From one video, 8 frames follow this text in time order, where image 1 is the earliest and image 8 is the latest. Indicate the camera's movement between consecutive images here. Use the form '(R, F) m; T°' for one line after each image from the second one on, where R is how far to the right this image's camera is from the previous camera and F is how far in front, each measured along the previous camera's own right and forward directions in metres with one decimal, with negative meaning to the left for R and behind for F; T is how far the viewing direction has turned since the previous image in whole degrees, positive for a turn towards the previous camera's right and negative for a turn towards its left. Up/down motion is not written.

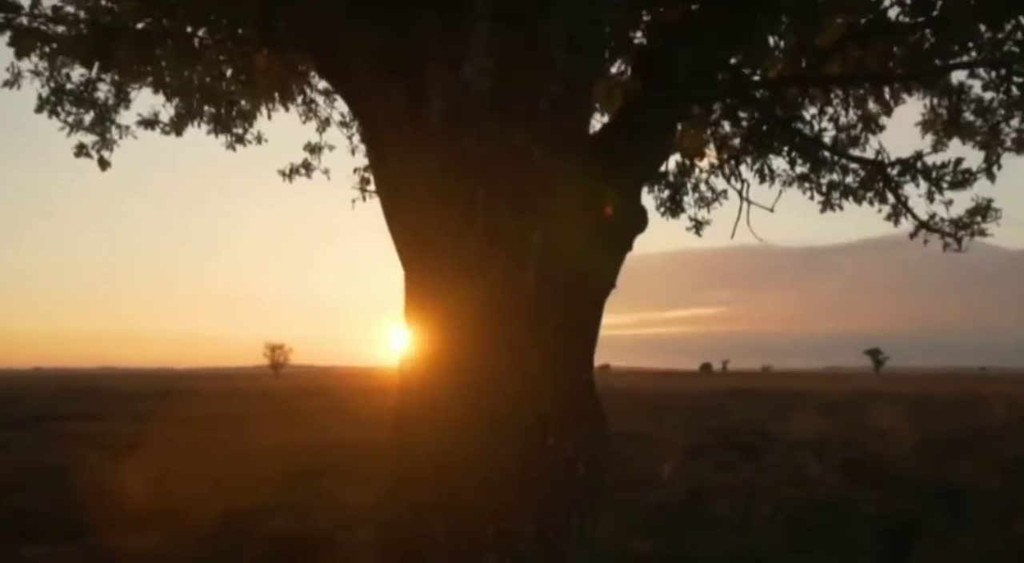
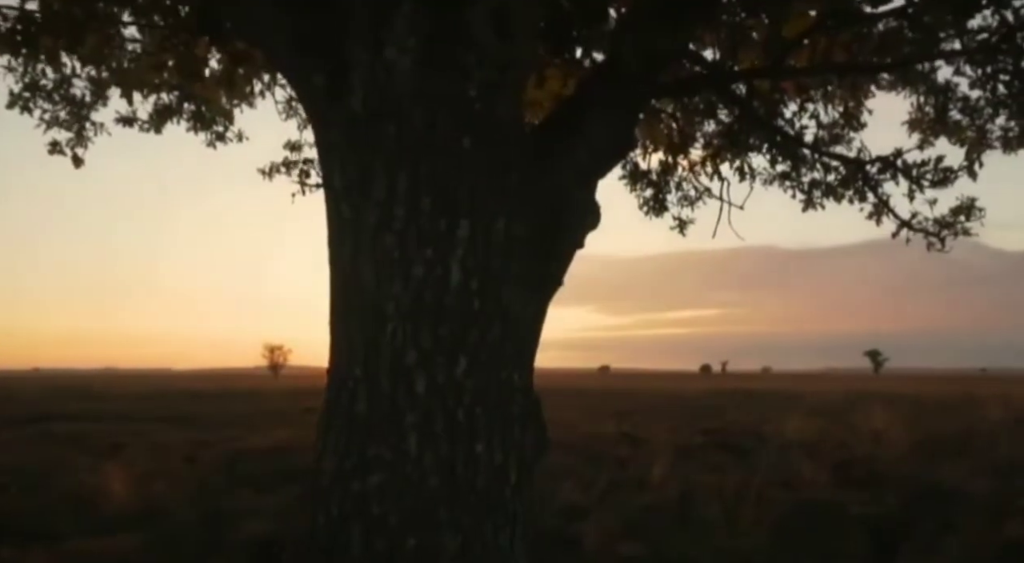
(+0.2, +0.1) m; 0°
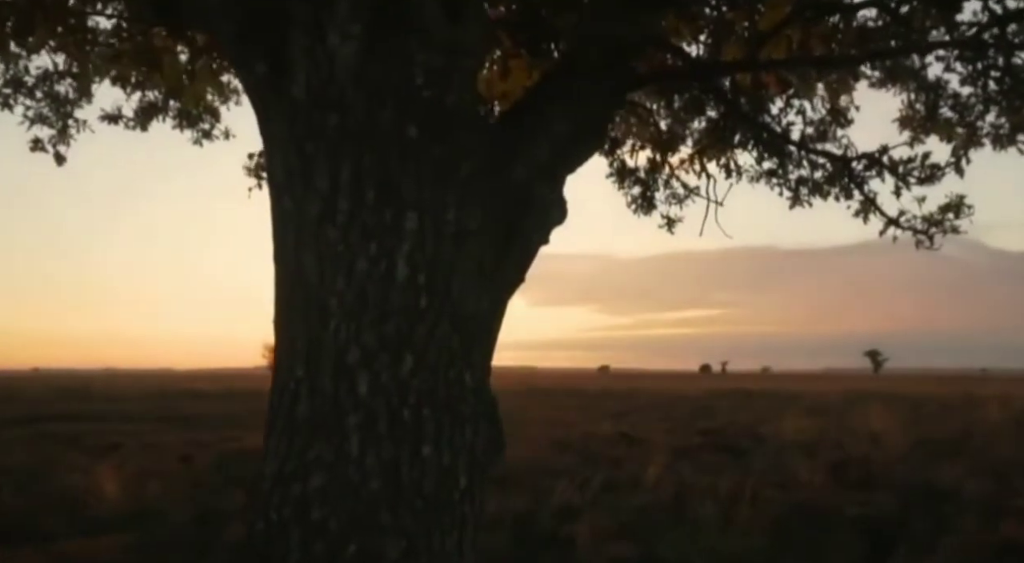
(+0.2, +0.1) m; 0°
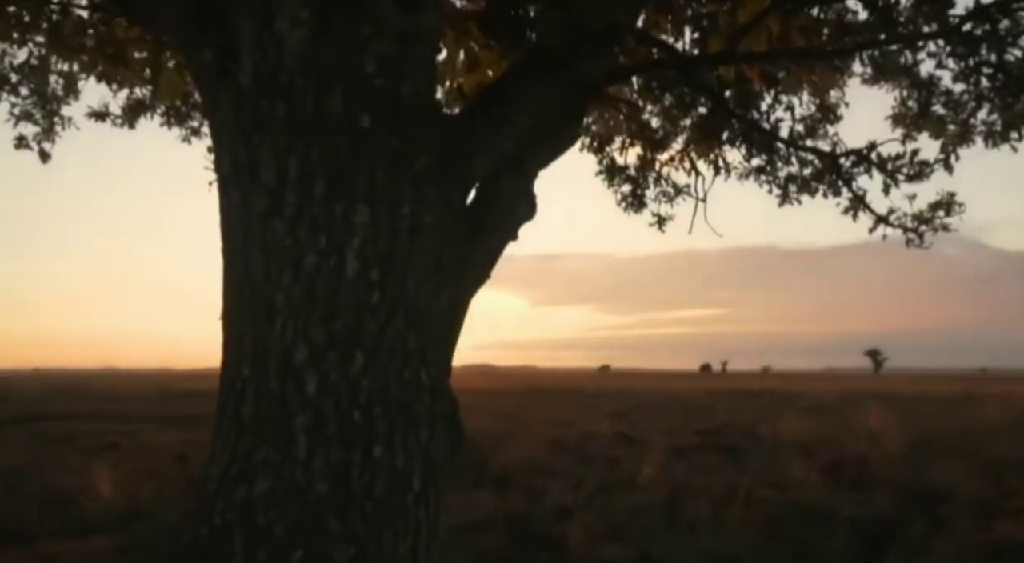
(+0.1, +0.1) m; 0°
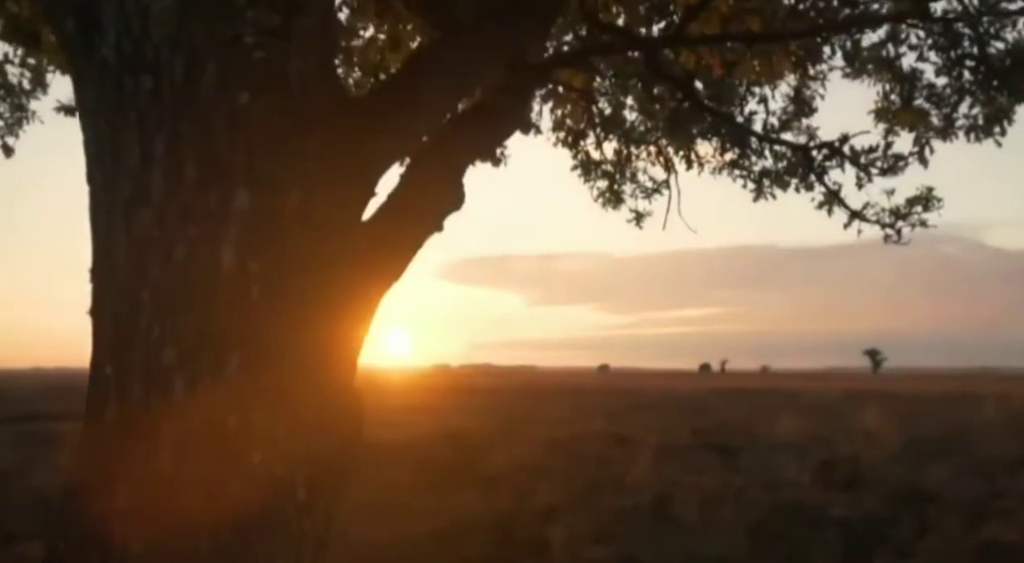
(+0.3, +0.2) m; 0°
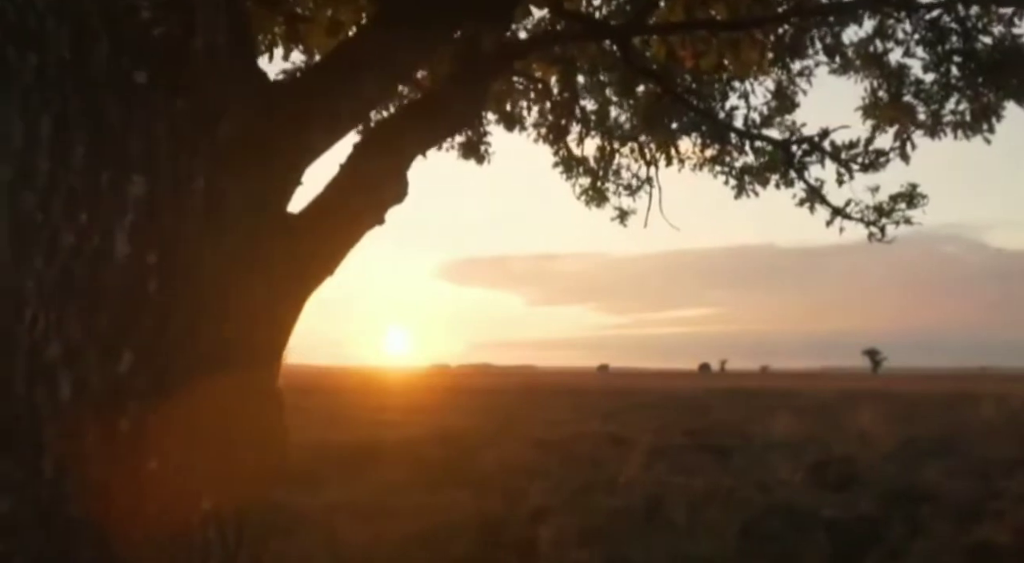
(+0.2, +0.2) m; 0°
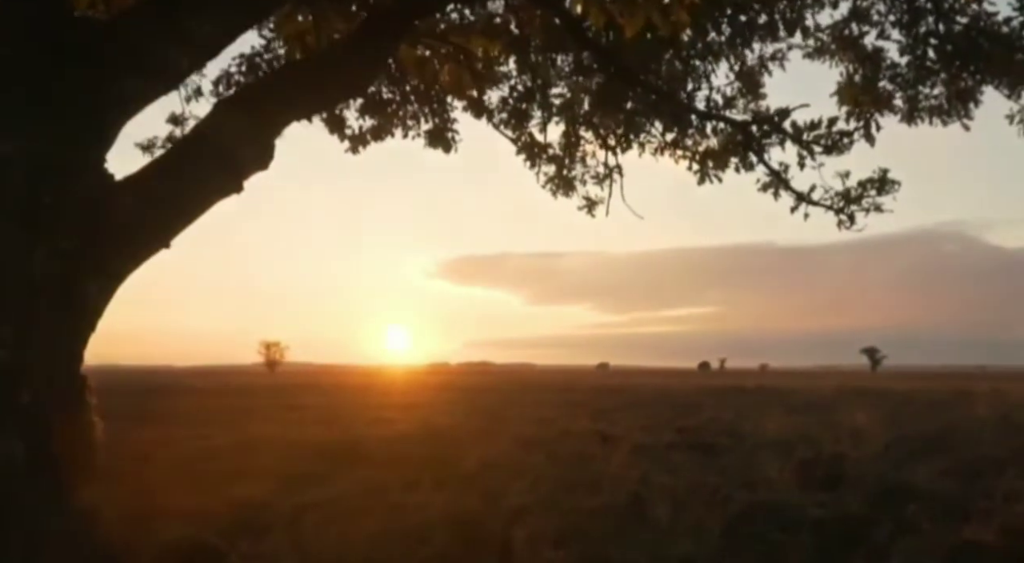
(+0.4, +0.3) m; 0°
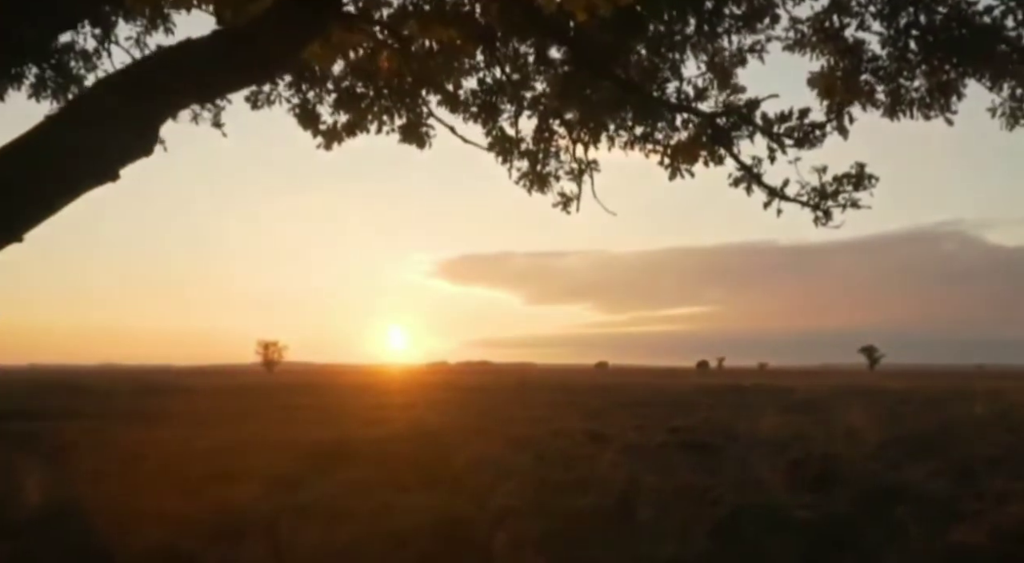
(+0.3, +0.2) m; 0°
